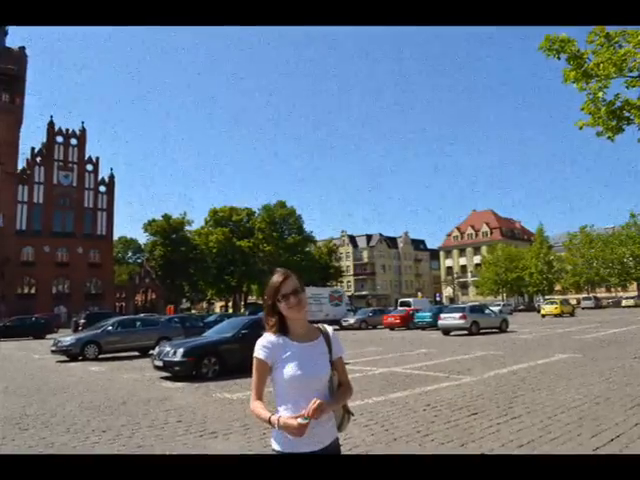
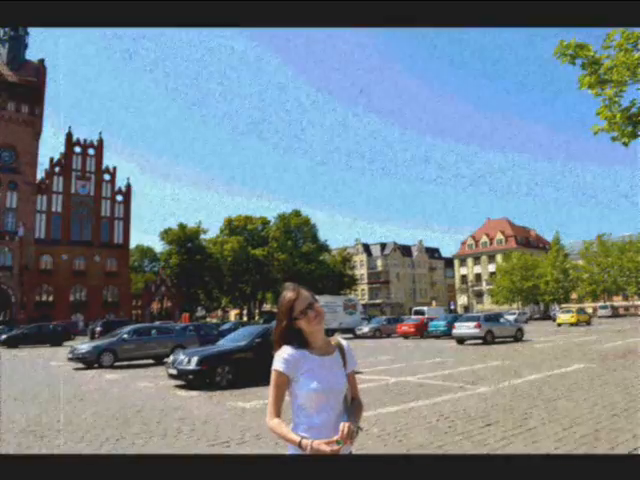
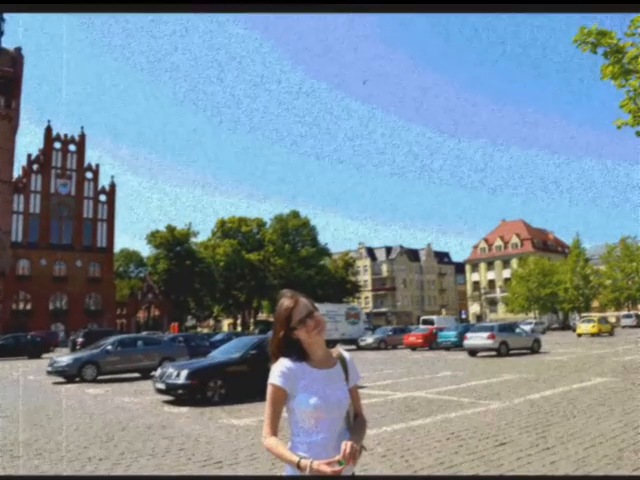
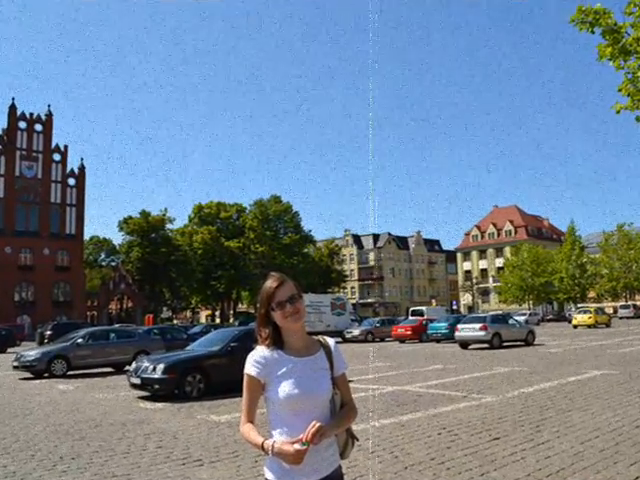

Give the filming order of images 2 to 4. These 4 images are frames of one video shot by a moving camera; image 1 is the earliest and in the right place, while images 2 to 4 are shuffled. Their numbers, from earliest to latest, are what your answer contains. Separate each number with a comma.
4, 2, 3
